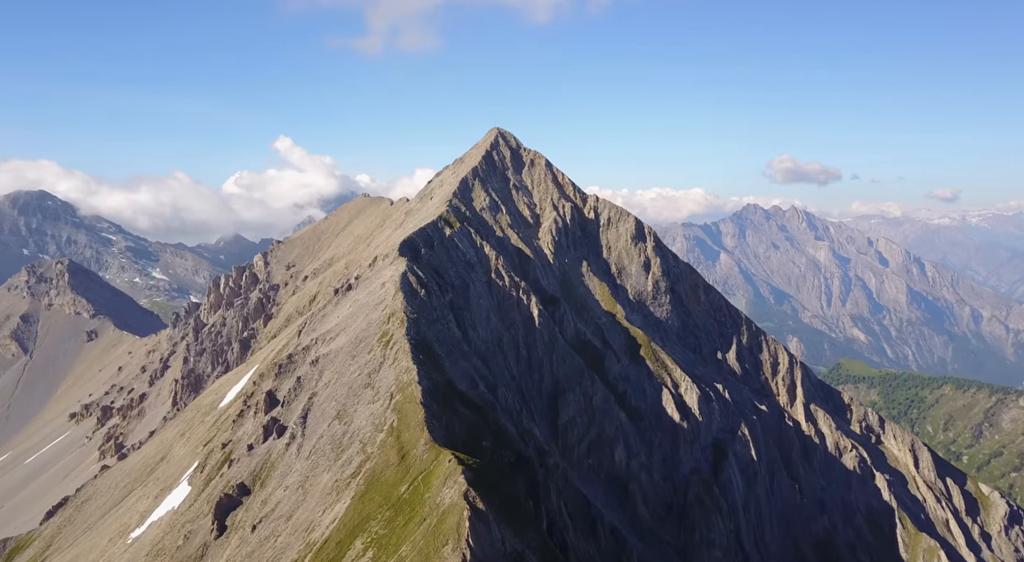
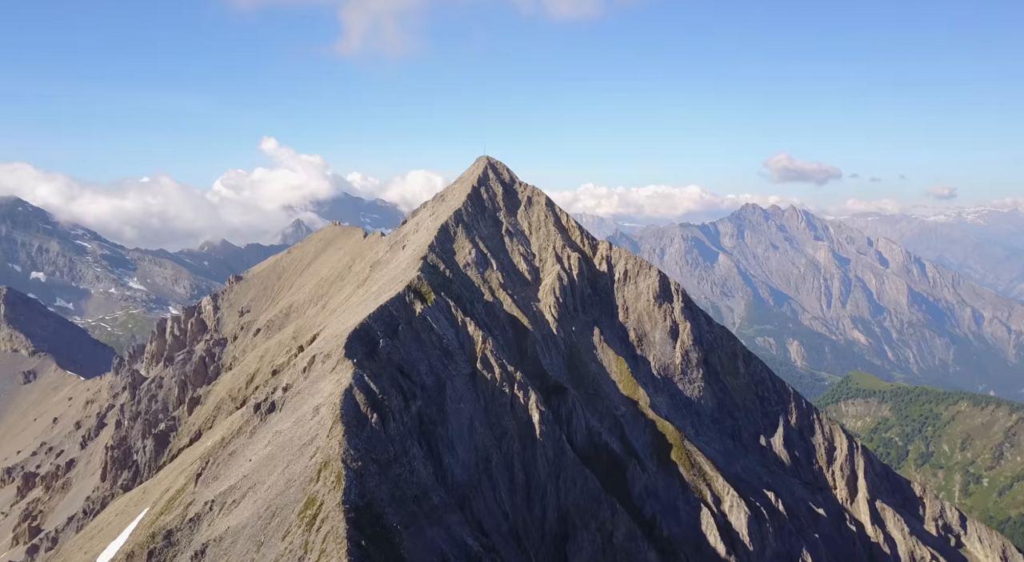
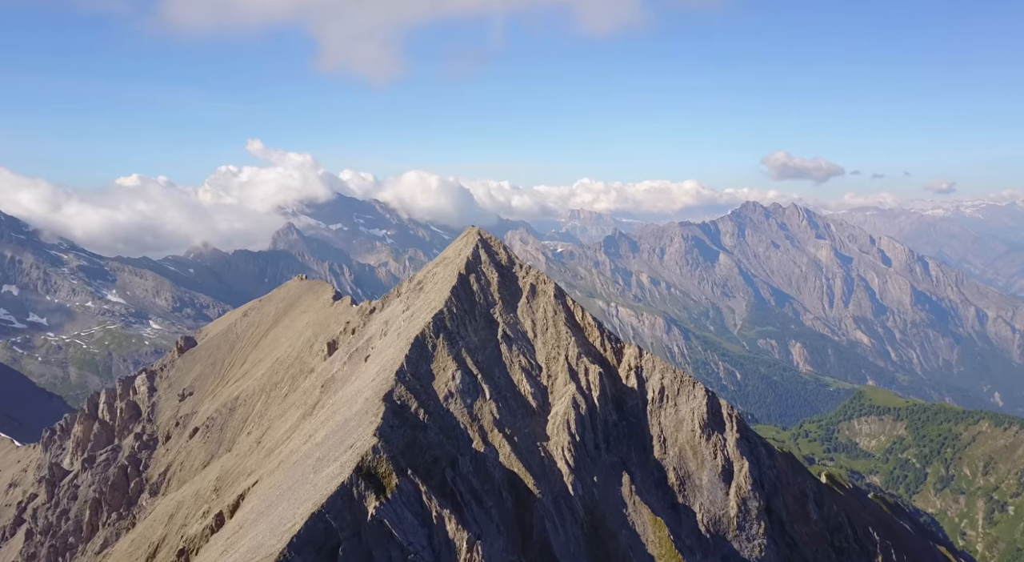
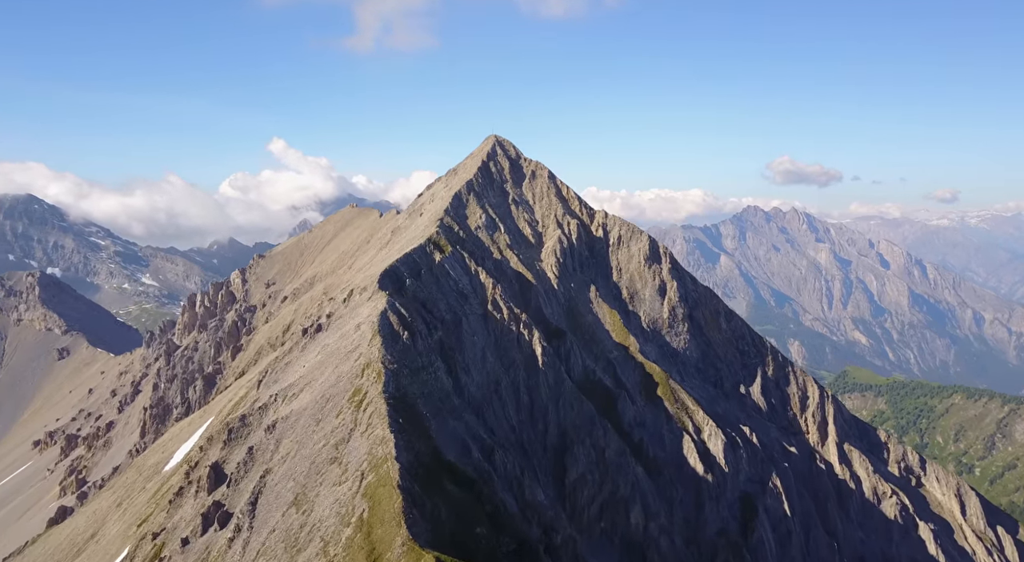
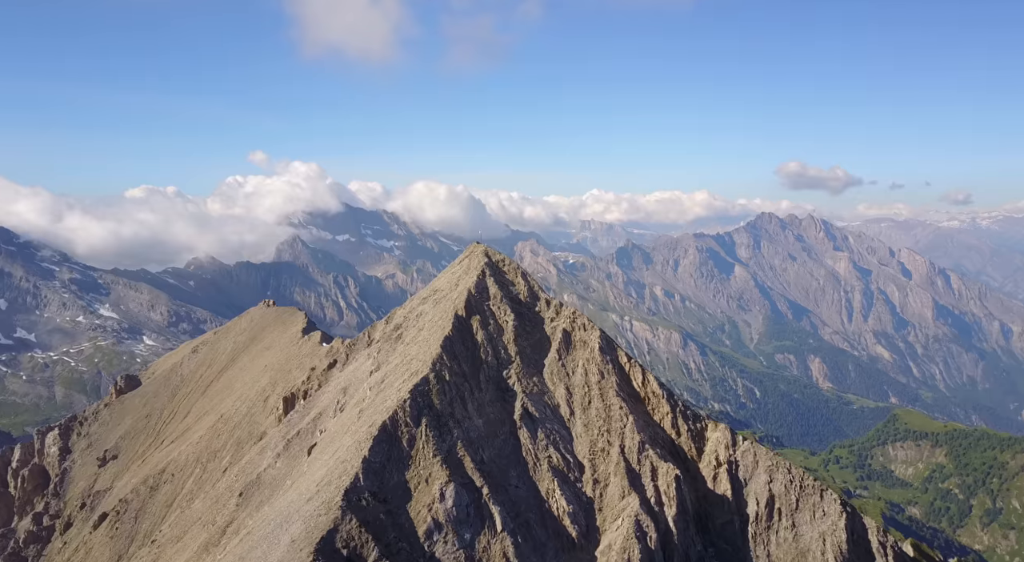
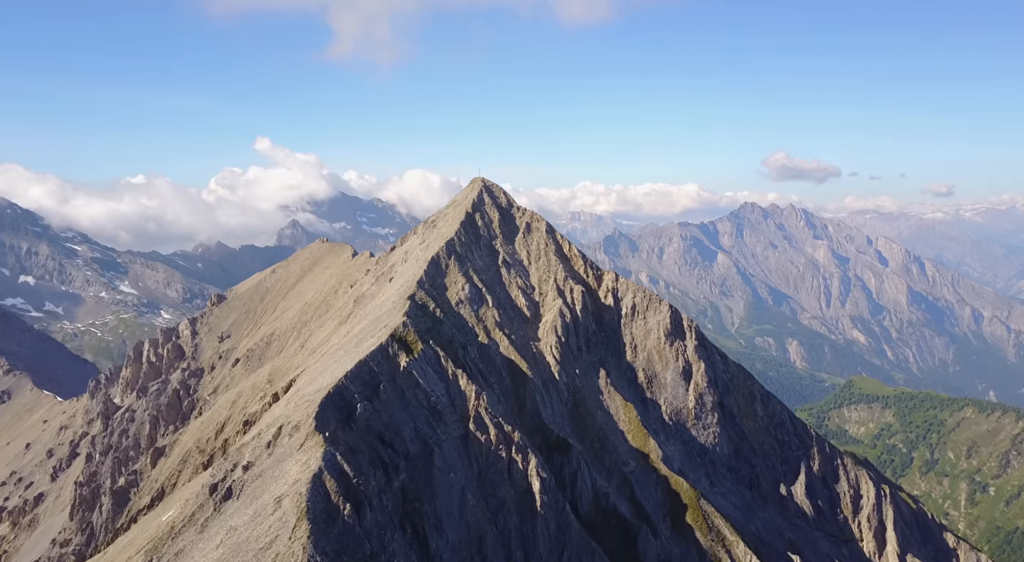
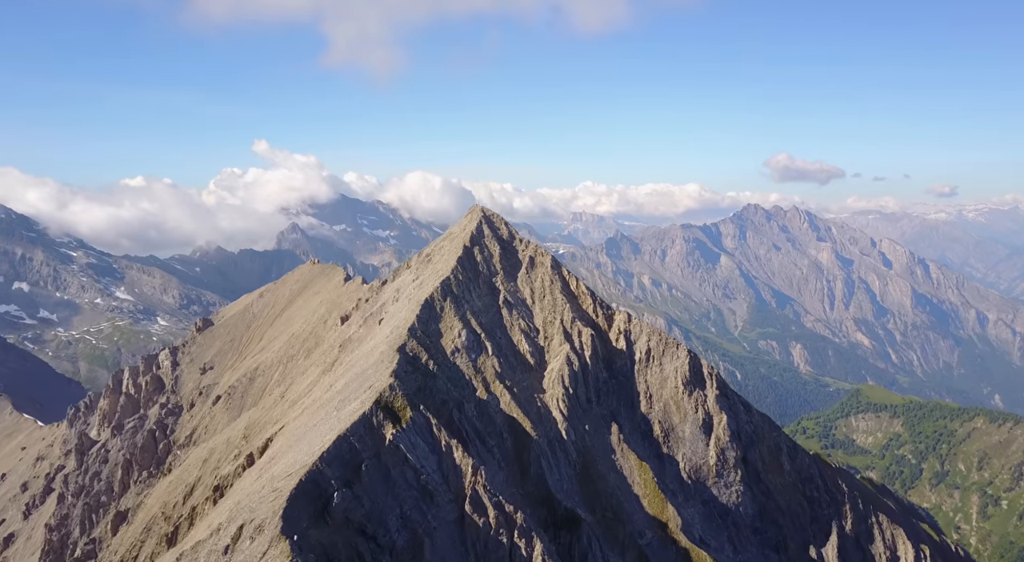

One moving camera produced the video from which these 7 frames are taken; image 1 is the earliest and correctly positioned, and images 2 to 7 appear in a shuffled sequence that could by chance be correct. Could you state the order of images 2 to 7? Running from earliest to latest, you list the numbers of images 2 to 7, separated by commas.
4, 2, 6, 7, 3, 5
